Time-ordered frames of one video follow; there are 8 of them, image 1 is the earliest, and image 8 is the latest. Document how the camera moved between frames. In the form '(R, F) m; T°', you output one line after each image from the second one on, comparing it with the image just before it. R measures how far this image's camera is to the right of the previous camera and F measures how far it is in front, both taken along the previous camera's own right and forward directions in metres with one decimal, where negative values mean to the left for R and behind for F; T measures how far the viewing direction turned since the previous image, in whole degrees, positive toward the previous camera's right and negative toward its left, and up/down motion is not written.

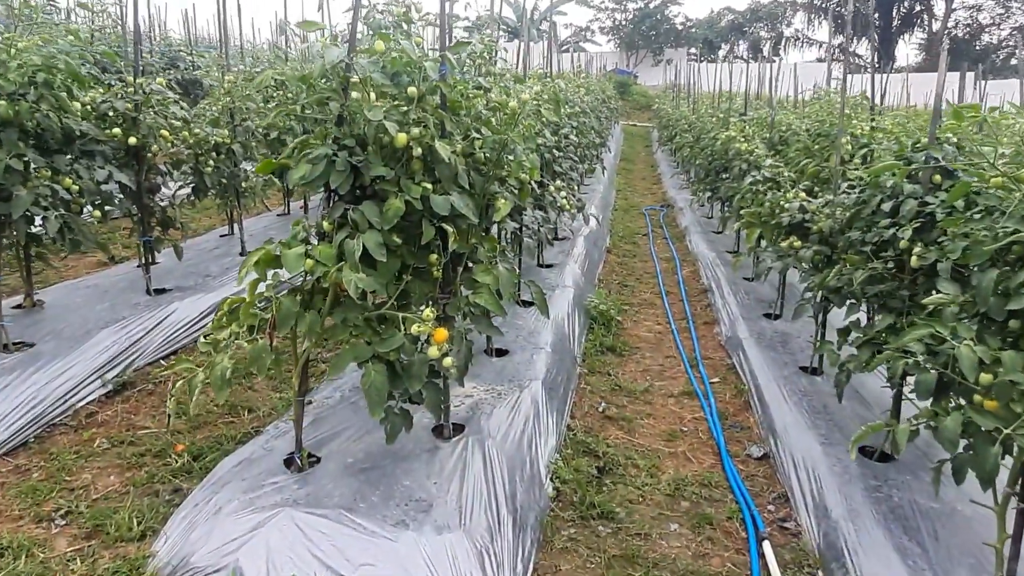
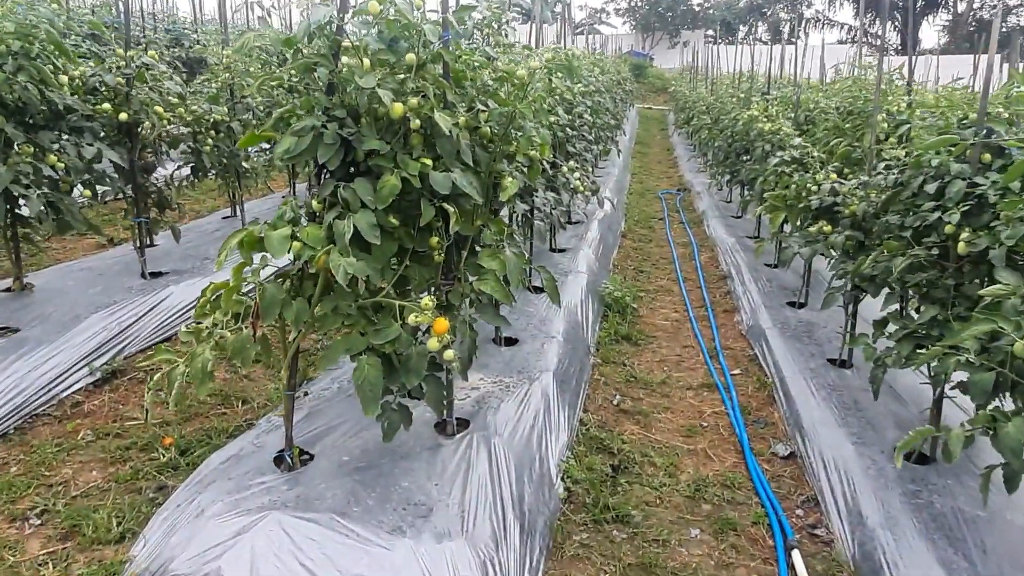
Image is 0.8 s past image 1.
(0.0, +0.2) m; -1°
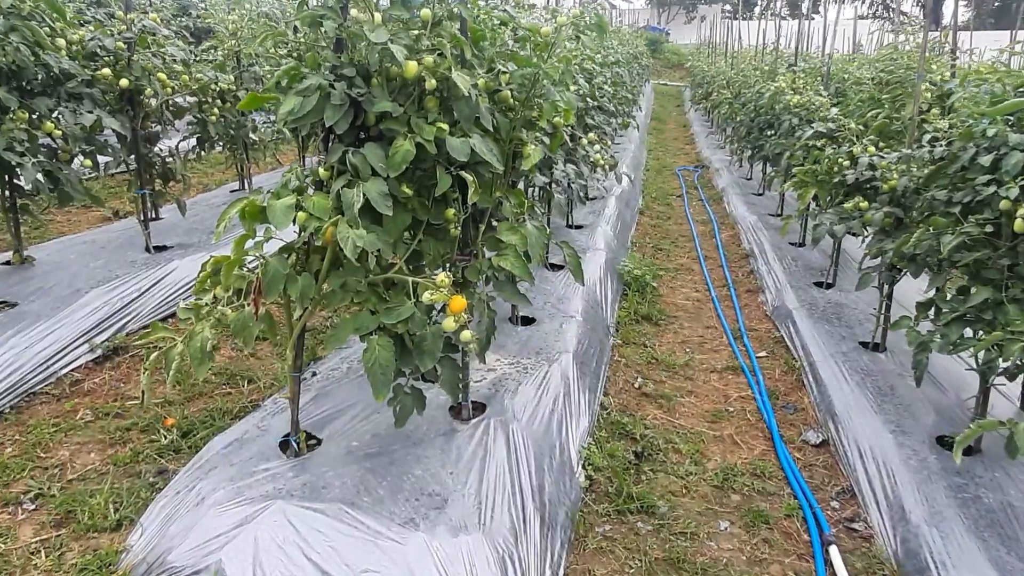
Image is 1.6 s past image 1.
(0.0, +0.2) m; -1°
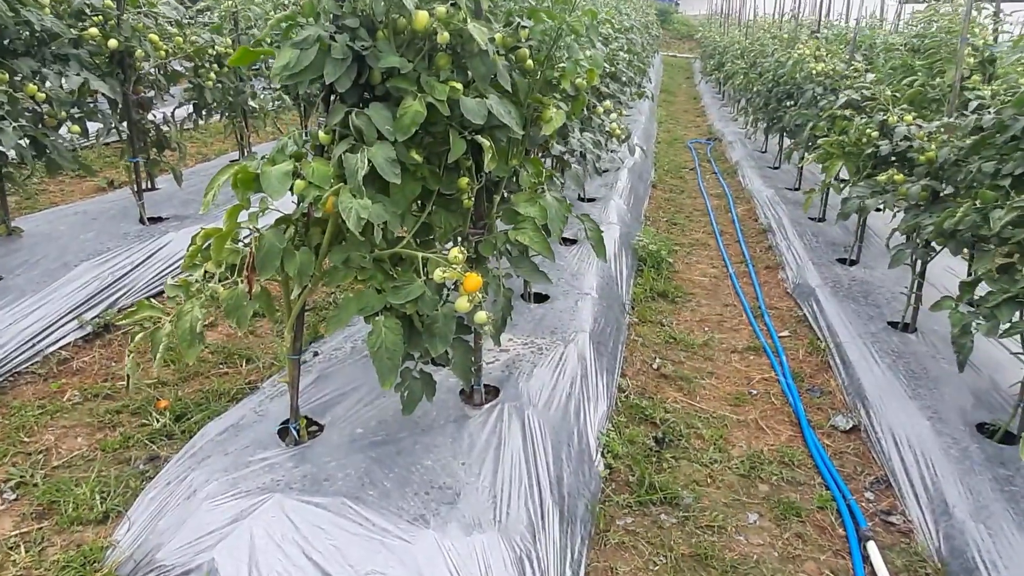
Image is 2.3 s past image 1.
(0.0, +0.2) m; 0°
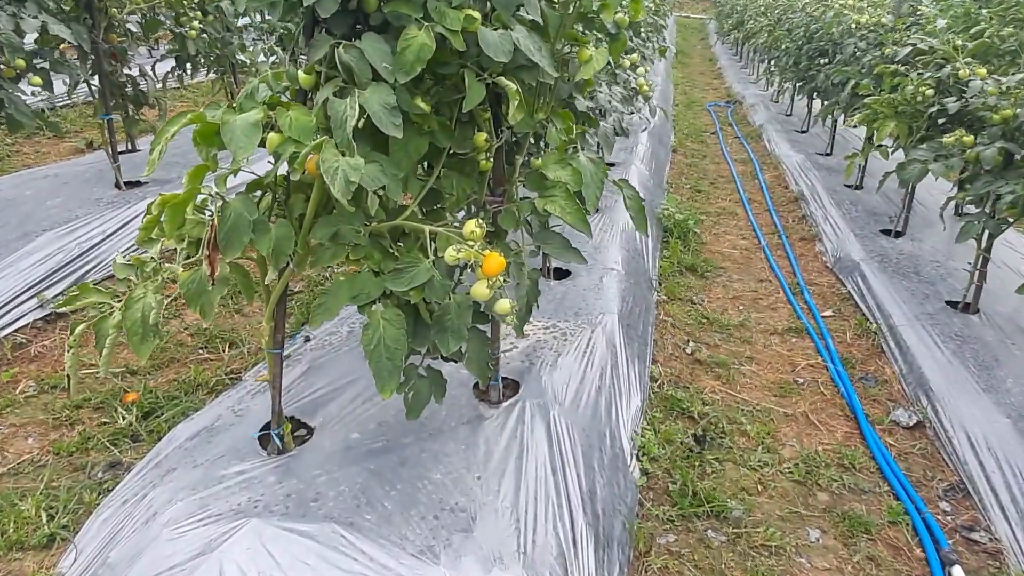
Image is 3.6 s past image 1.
(-0.1, +0.4) m; 0°
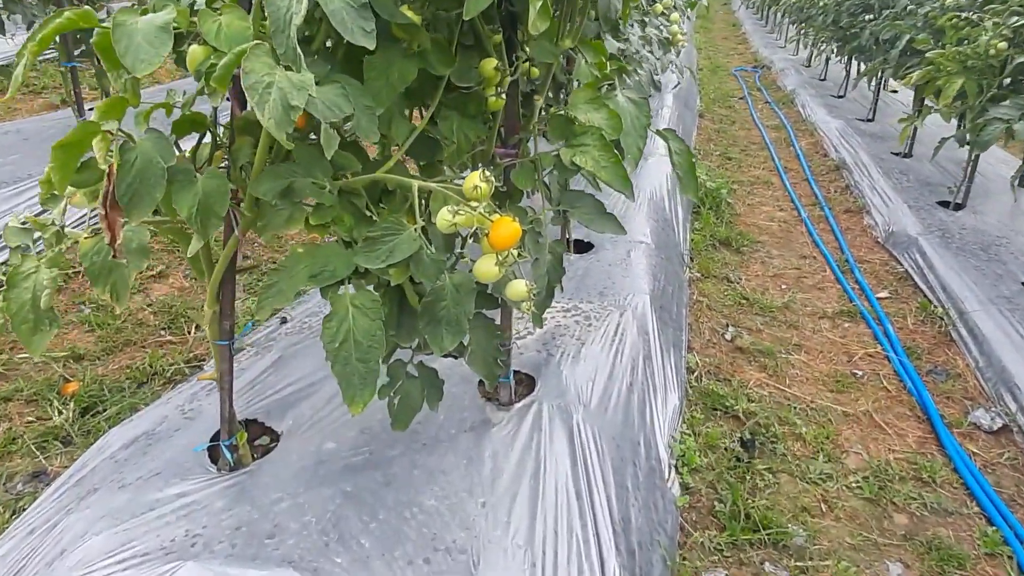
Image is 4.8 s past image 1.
(0.0, +0.4) m; -1°
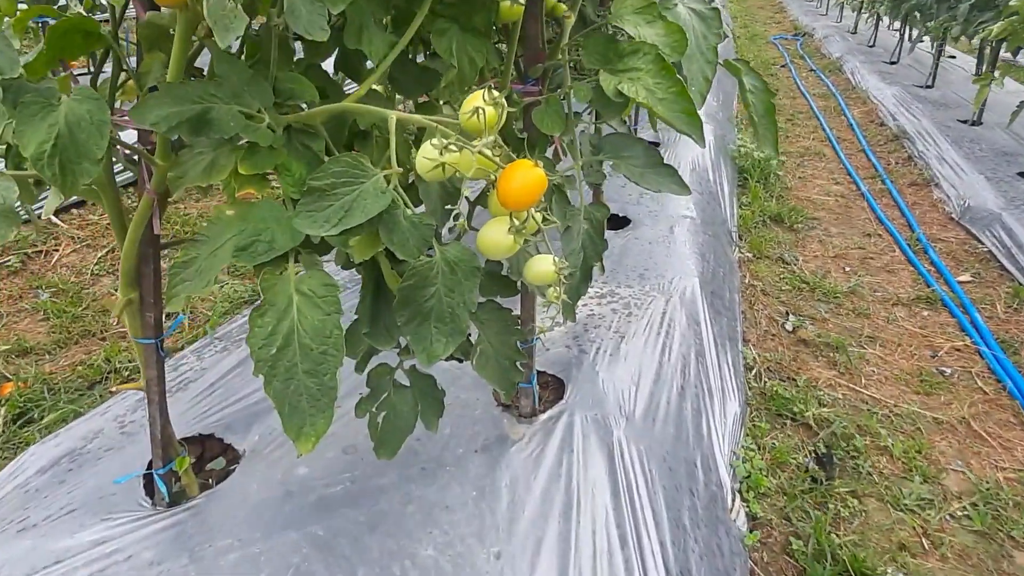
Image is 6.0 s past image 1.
(0.0, +0.4) m; -2°
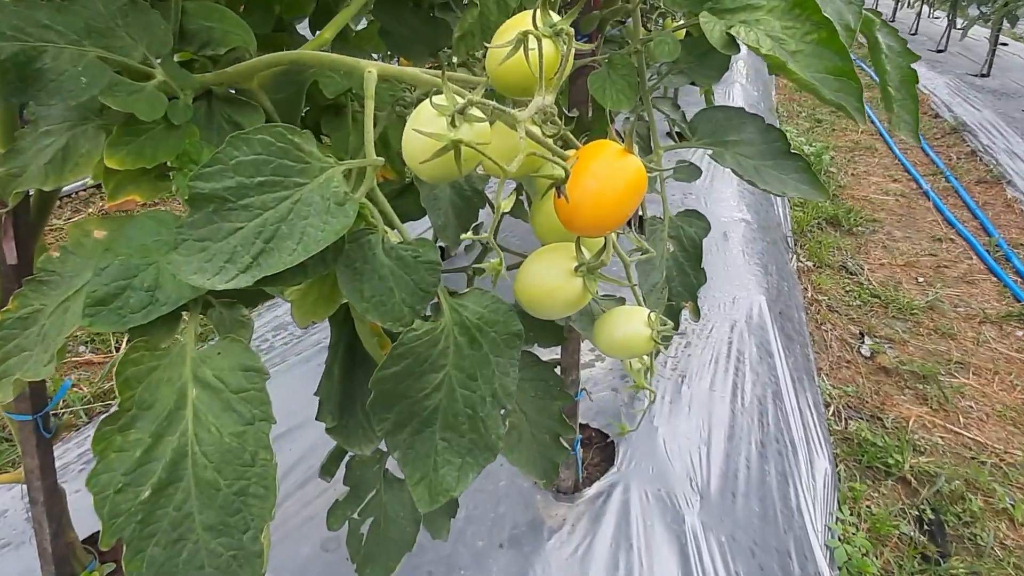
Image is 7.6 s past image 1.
(0.0, +0.3) m; -1°
